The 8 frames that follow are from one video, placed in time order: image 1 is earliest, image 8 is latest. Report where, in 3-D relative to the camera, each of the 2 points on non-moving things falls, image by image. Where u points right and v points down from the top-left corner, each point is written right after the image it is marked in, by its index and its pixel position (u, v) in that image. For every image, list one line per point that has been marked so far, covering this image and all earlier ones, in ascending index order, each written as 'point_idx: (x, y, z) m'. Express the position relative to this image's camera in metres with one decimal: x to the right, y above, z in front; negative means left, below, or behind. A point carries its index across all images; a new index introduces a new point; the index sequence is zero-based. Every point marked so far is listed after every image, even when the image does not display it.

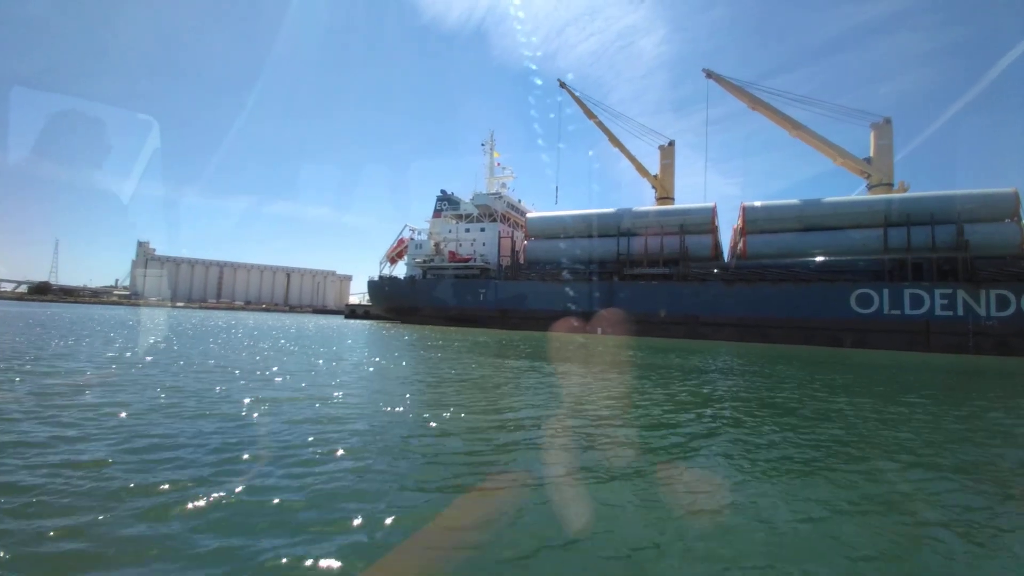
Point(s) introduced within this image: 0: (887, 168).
0: (+13.7, +4.2, +17.0) m
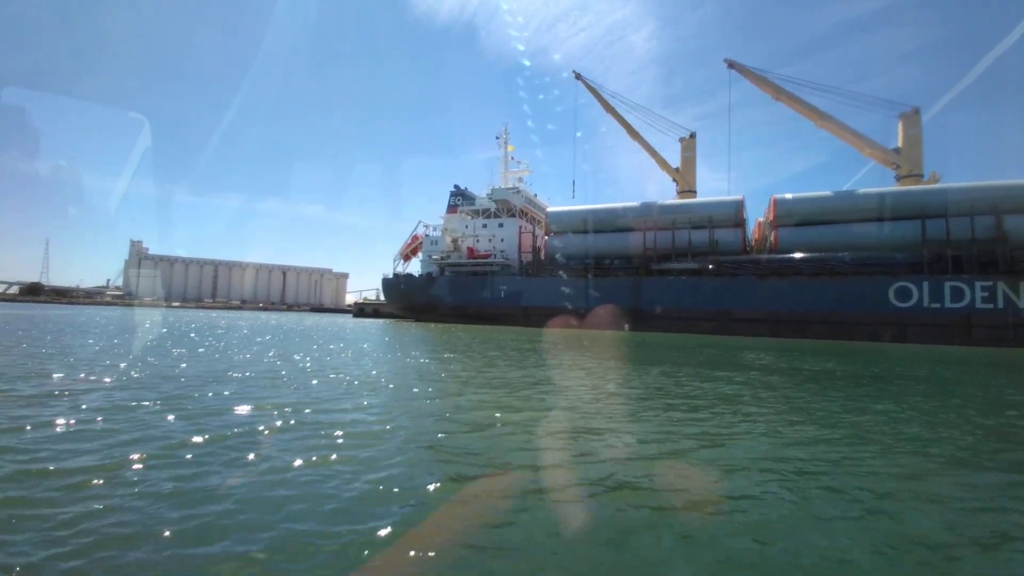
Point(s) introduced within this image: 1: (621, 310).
0: (+14.3, +4.5, +16.8) m
1: (+5.0, -0.9, +19.2) m
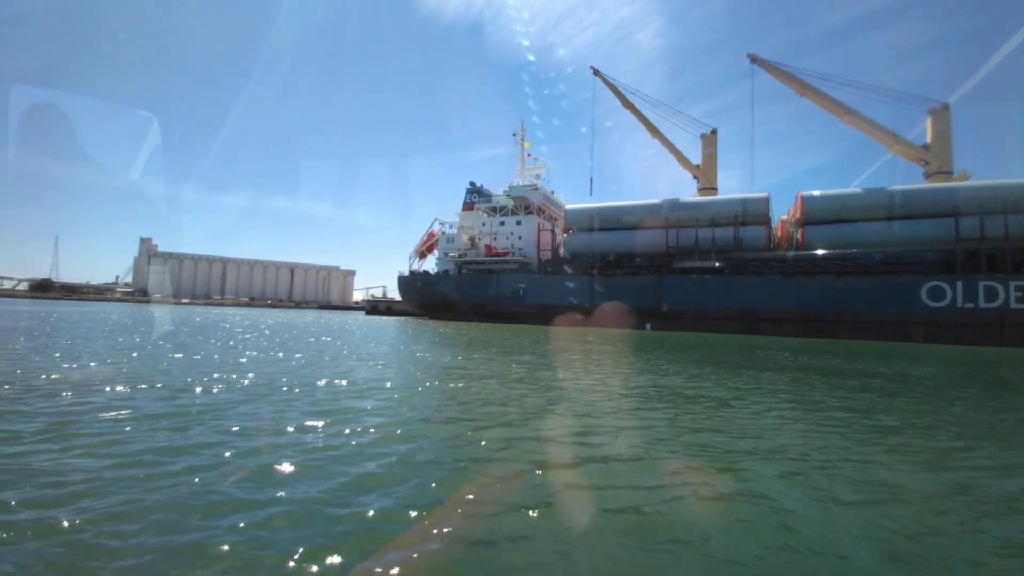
0: (+14.9, +4.5, +16.5) m
1: (+5.6, -0.8, +19.0) m
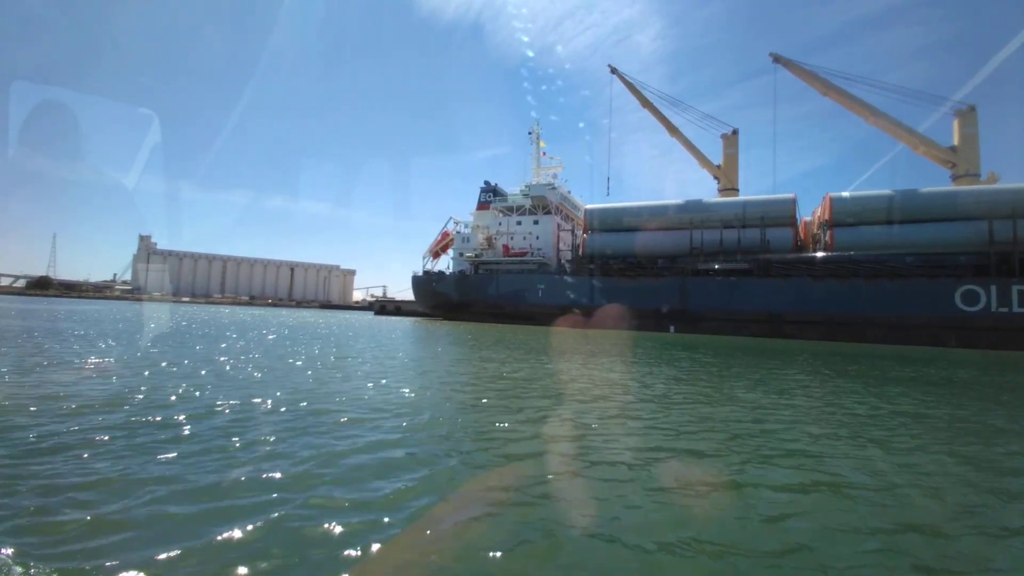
0: (+15.5, +4.4, +16.3) m
1: (+6.2, -0.9, +18.8) m
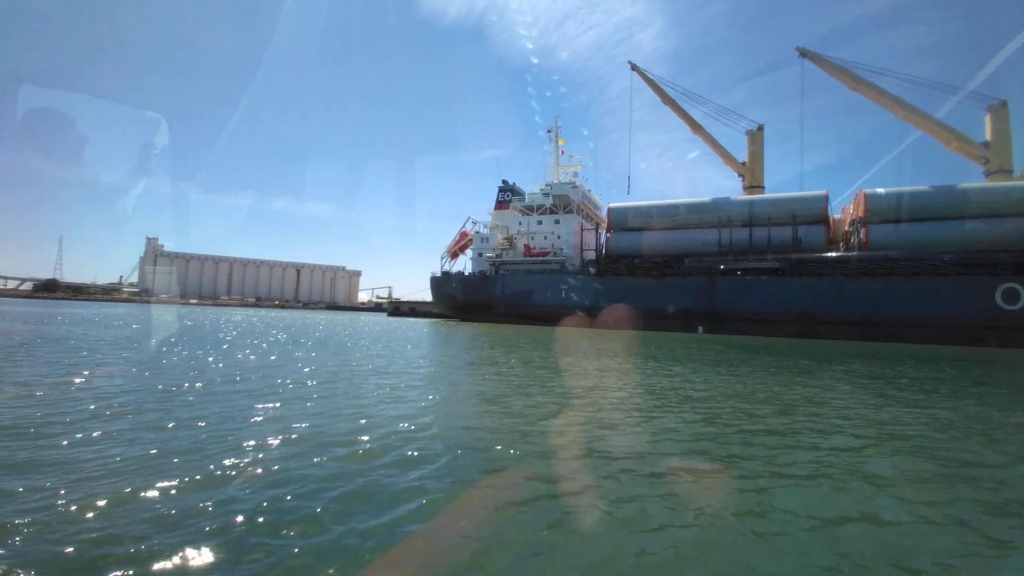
0: (+16.2, +4.4, +16.0) m
1: (+6.9, -0.9, +18.6) m
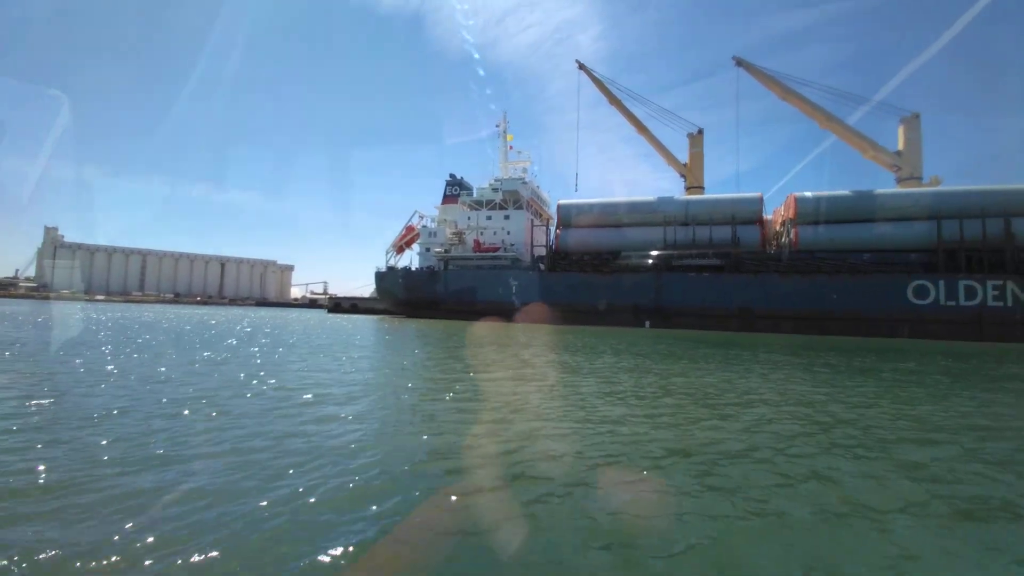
0: (+14.5, +4.6, +17.6) m
1: (+4.9, -0.7, +19.1) m
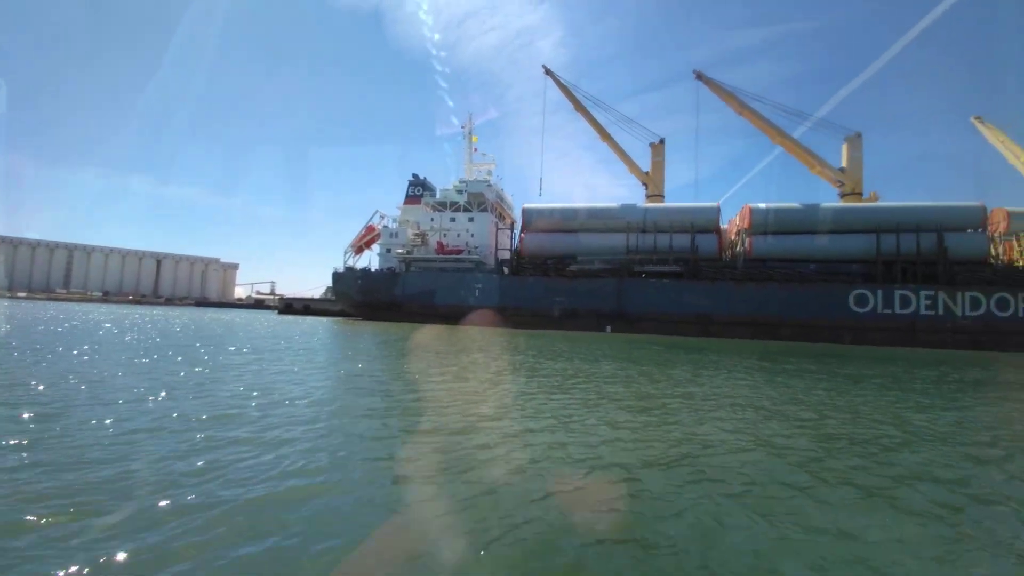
0: (+13.1, +4.2, +18.8) m
1: (+3.4, -0.9, +19.4) m
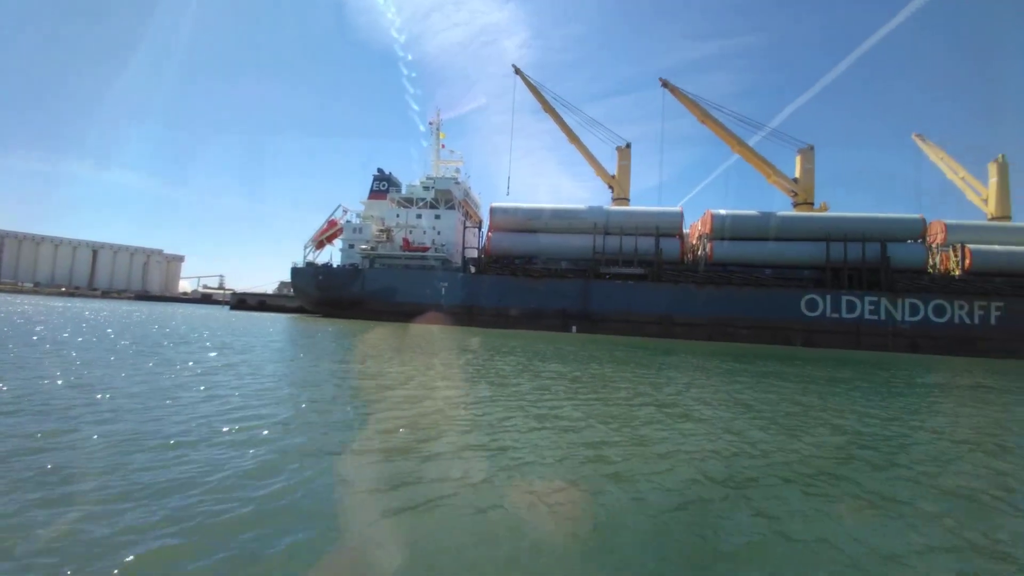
0: (+11.8, +4.0, +19.8) m
1: (+2.0, -1.0, +19.5) m
